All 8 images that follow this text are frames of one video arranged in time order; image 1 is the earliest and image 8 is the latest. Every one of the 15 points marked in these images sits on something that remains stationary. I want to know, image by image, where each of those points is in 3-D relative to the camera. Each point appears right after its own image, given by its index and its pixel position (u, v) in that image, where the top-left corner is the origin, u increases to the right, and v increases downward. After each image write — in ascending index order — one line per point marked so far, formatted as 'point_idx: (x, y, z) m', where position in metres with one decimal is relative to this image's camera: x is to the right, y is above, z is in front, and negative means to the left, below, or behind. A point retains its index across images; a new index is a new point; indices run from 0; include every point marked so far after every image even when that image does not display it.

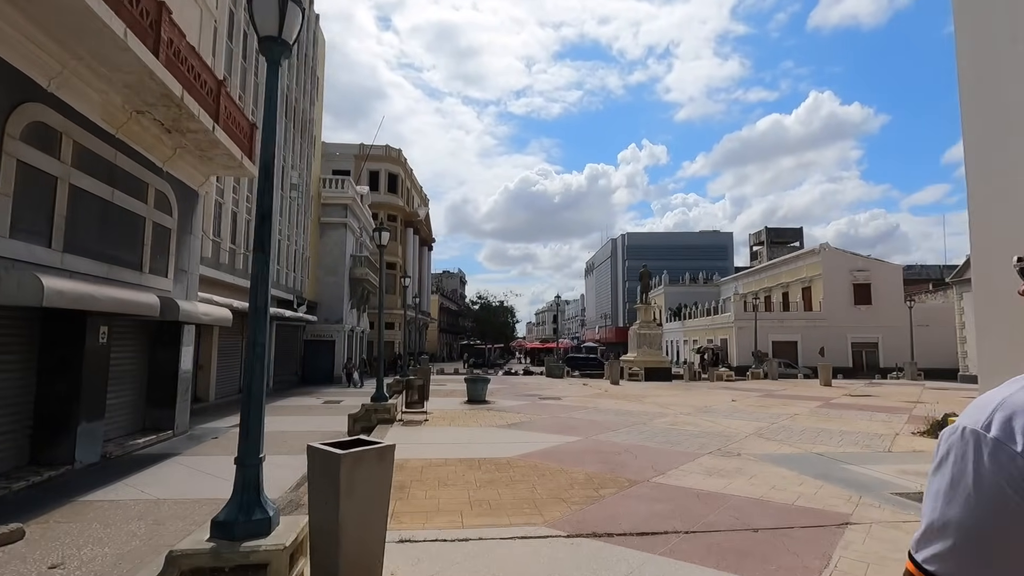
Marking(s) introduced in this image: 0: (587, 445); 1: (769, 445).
0: (+1.2, -2.6, +8.8) m
1: (+4.3, -2.6, +9.0) m
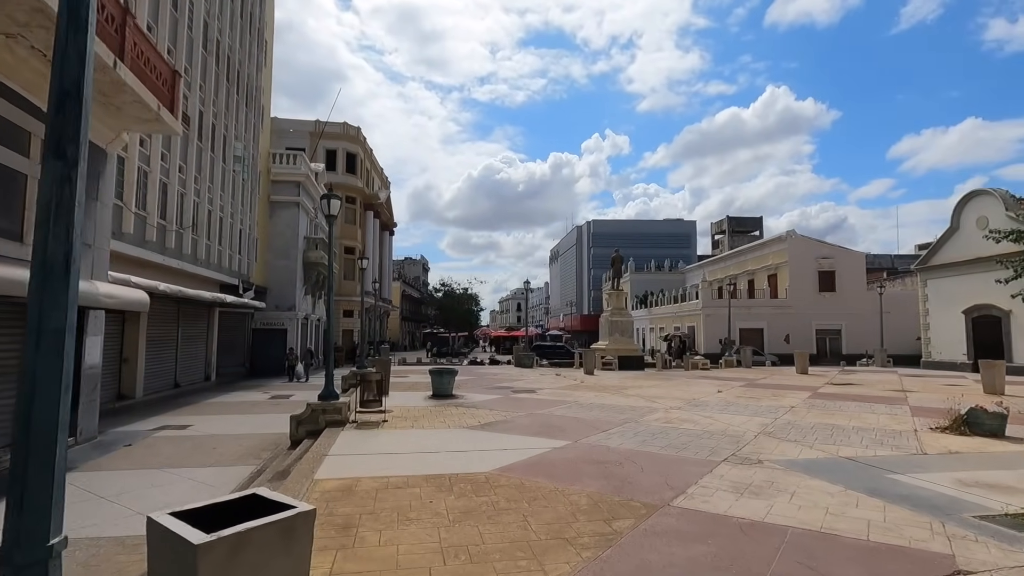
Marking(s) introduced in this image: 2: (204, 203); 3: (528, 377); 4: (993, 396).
0: (+0.9, -2.2, +7.3) m
1: (+3.9, -2.3, +7.8) m
2: (-11.5, +3.2, +20.0) m
3: (+0.6, -3.1, +18.8) m
4: (+13.5, -3.0, +15.1) m
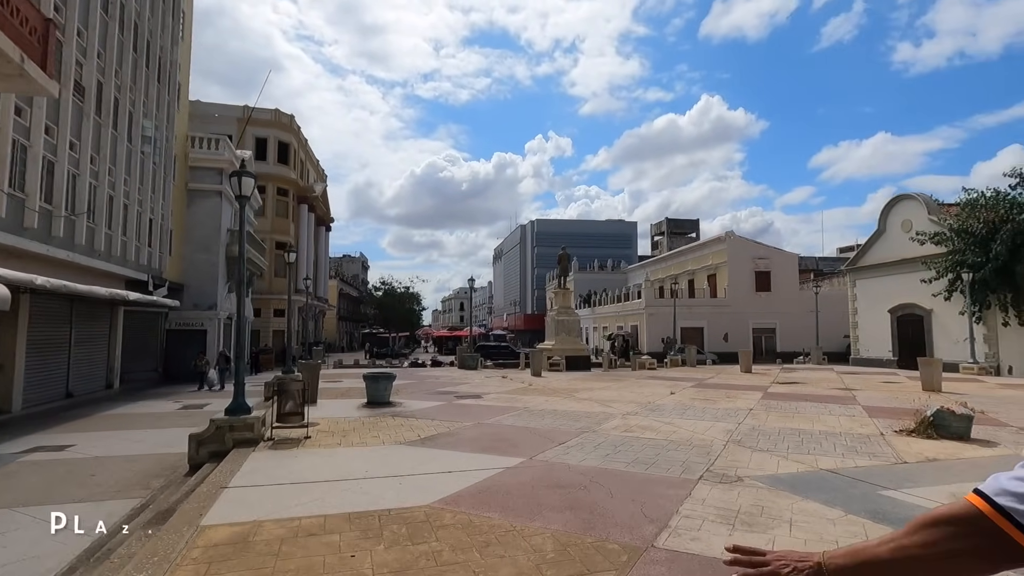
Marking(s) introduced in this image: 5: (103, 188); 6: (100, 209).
0: (+0.3, -2.2, +6.3) m
1: (+3.2, -2.2, +7.1) m
2: (-13.3, +3.3, +17.6) m
3: (-1.3, -3.1, +17.7) m
4: (+12.0, -3.0, +15.3) m
5: (-13.3, +3.2, +17.5) m
6: (-13.4, +2.6, +17.4) m
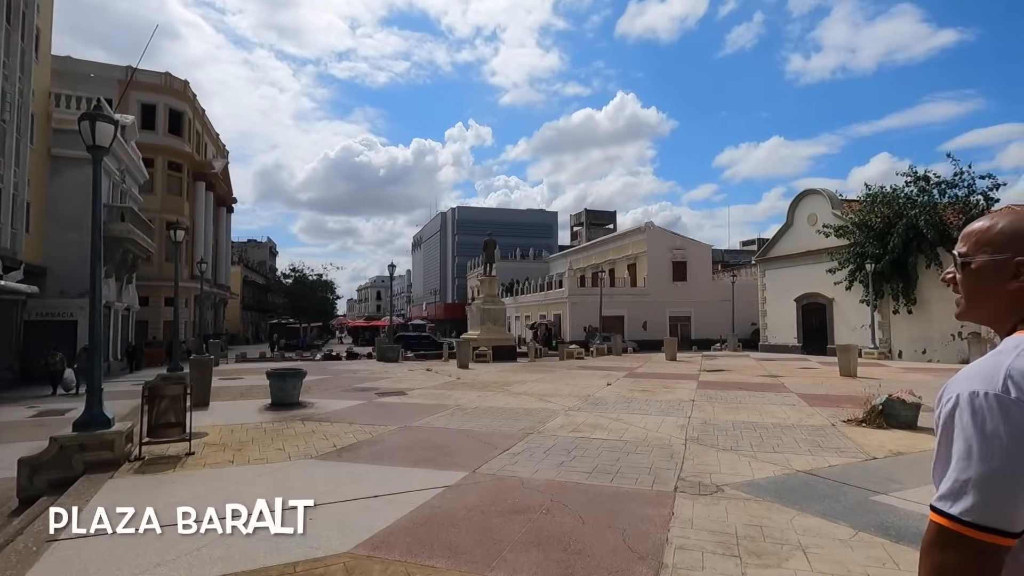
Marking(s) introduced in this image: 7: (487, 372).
0: (-0.3, -2.0, +5.1) m
1: (+2.5, -2.0, +6.3) m
2: (-15.4, +3.8, +14.1) m
3: (-3.5, -2.6, +16.2) m
4: (+10.0, -2.6, +15.9) m
5: (-15.4, +3.7, +14.1) m
6: (-15.4, +3.0, +14.0) m
7: (-0.8, -2.6, +16.8) m
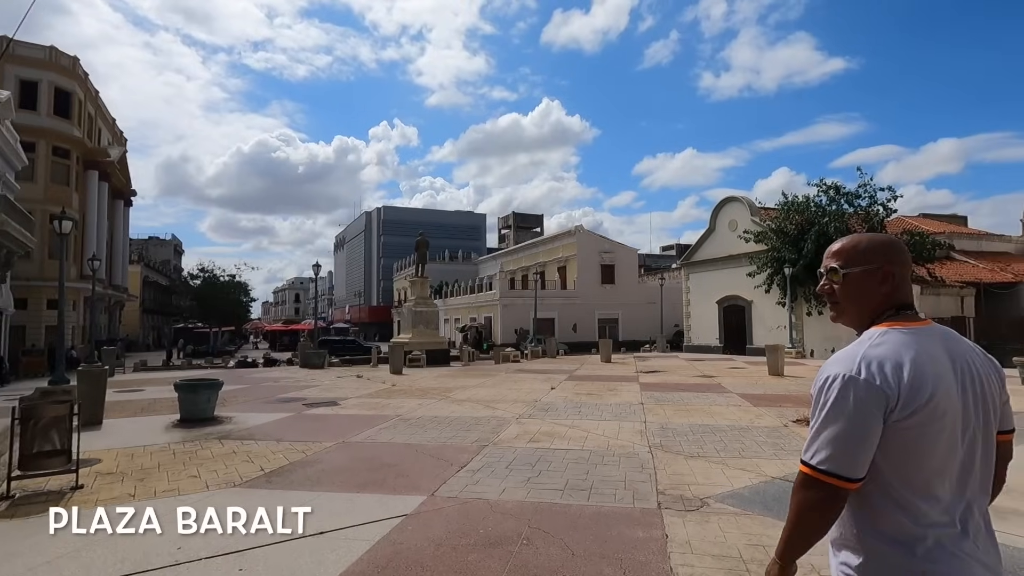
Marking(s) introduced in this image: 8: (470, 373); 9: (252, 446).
0: (-0.5, -1.9, +4.4) m
1: (+2.1, -2.0, +6.0) m
2: (-16.7, +3.8, +11.3) m
3: (-5.3, -2.6, +14.9) m
4: (+8.1, -2.7, +16.5) m
5: (-16.7, +3.8, +11.3) m
6: (-16.7, +3.1, +11.2) m
7: (-2.6, -2.7, +16.0) m
8: (-1.4, -2.8, +17.7) m
9: (-3.5, -2.2, +7.3) m
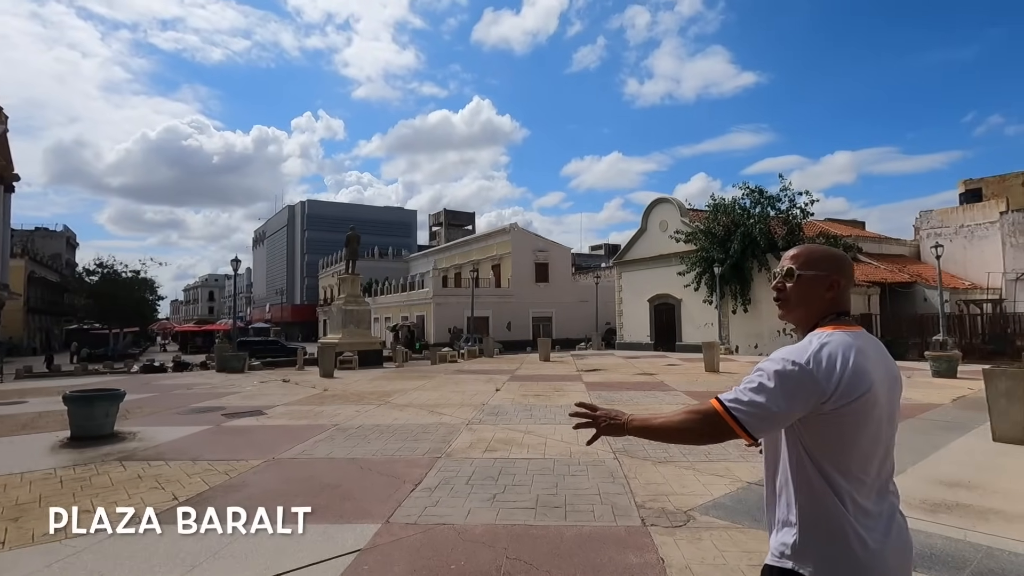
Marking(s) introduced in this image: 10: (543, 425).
0: (-0.7, -1.9, +3.8) m
1: (+1.7, -2.0, +5.7) m
2: (-17.6, +4.0, +8.5) m
3: (-6.8, -2.6, +13.6) m
4: (+6.3, -2.7, +16.9) m
5: (-17.6, +3.9, +8.4) m
6: (-17.6, +3.2, +8.4) m
7: (-4.3, -2.6, +14.9) m
8: (-3.3, -2.7, +16.8) m
9: (-4.1, -2.1, +6.2) m
10: (+0.5, -2.2, +8.4) m
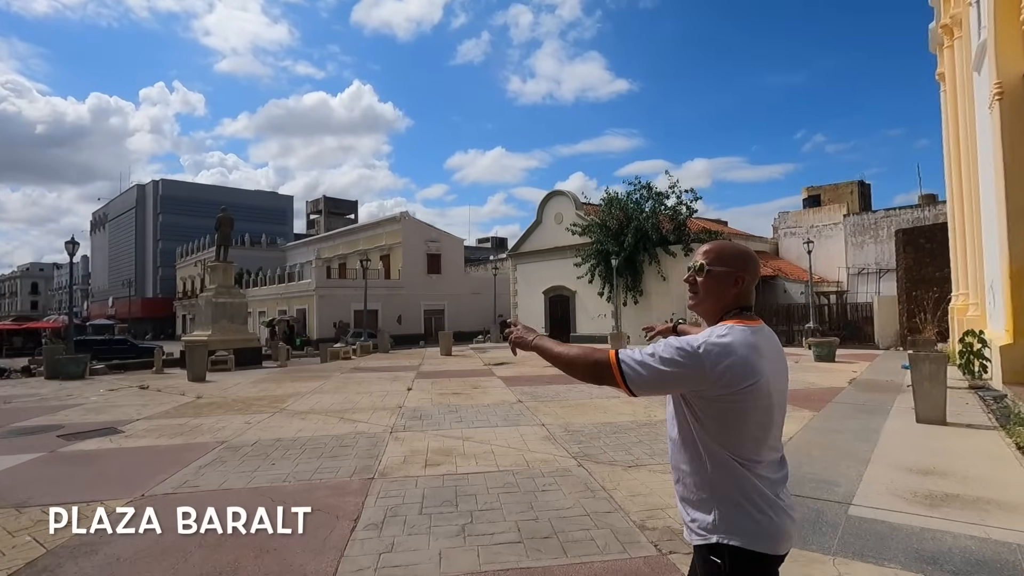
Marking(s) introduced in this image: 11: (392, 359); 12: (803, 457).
0: (-0.6, -1.8, +2.7) m
1: (+1.3, -1.8, +5.1) m
2: (-18.1, +4.2, +3.5) m
3: (-8.7, -2.3, +10.9) m
4: (+3.4, -2.4, +16.9) m
5: (-18.1, +4.1, +3.5) m
6: (-18.1, +3.4, +3.4) m
7: (-6.5, -2.3, +12.8) m
8: (-5.9, -2.4, +14.9) m
9: (-4.4, -1.9, +4.3) m
10: (-0.4, -2.0, +7.4) m
11: (-4.4, -2.6, +19.6) m
12: (+3.2, -1.8, +5.8) m
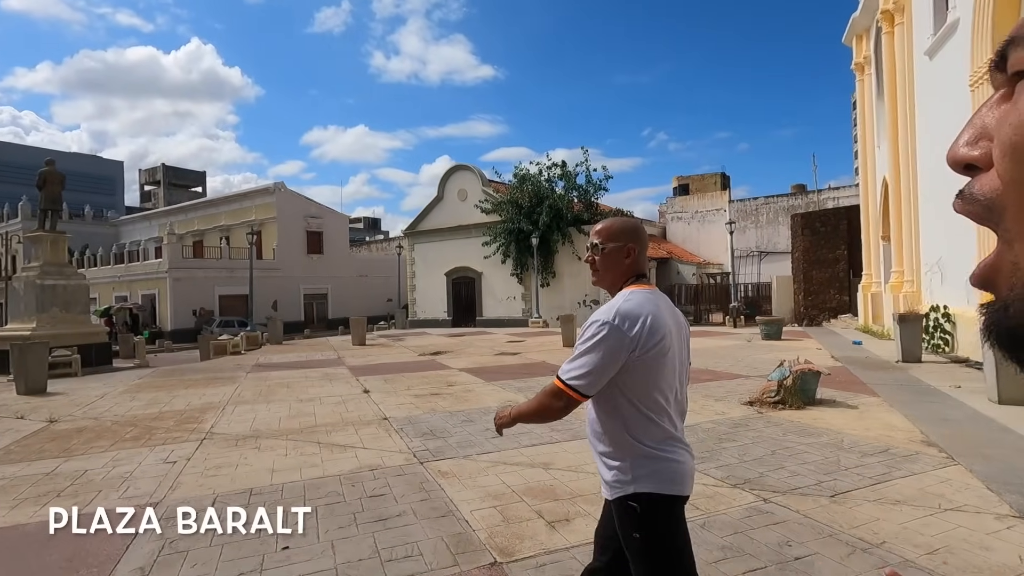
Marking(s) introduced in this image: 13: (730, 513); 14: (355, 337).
0: (+1.3, -1.6, +0.7) m
1: (+2.6, -1.5, +3.5) m
2: (-15.9, +4.3, -2.9) m
3: (-8.5, -1.9, +6.8) m
4: (+1.8, -1.7, +15.6) m
5: (-15.8, +4.2, -2.9) m
6: (-15.8, +3.5, -2.9) m
7: (-6.9, -1.9, +9.1) m
8: (-6.8, -1.9, +11.3) m
9: (-2.8, -1.7, +1.4) m
10: (+0.3, -1.6, +5.4) m
11: (-6.5, -1.9, +16.3) m
12: (+4.2, -1.5, +4.7) m
13: (+1.6, -1.6, +3.7) m
14: (-5.4, -1.7, +18.7) m
